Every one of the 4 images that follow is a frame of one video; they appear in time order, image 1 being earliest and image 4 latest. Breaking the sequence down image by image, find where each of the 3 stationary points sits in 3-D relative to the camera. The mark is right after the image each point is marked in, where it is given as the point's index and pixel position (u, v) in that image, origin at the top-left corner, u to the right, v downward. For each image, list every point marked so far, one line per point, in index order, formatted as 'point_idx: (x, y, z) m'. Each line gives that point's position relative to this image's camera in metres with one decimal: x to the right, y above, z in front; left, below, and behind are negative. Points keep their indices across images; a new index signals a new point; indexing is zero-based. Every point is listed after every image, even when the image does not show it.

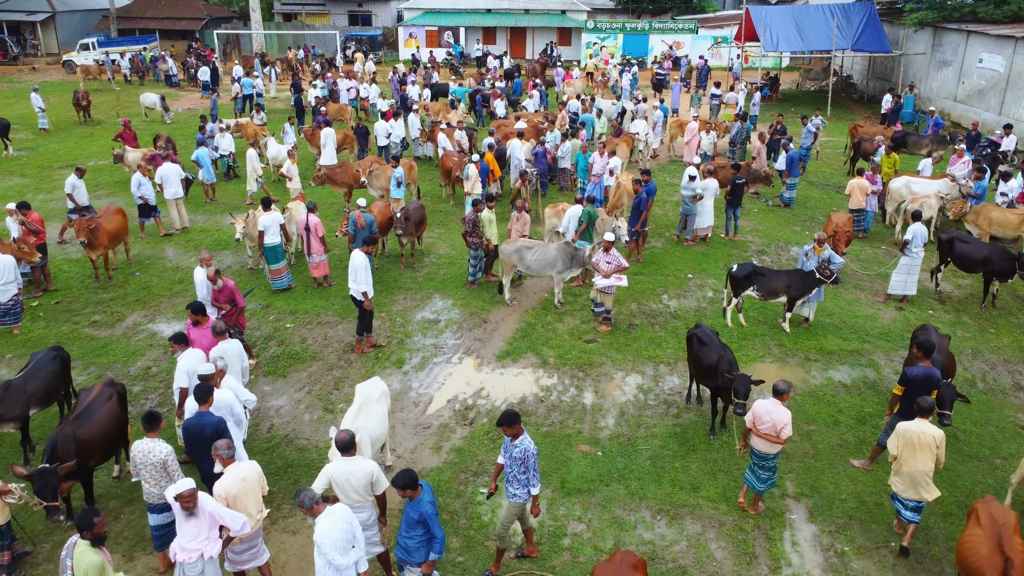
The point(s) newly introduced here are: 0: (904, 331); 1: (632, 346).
0: (+6.2, -0.7, +11.1) m
1: (+1.8, -0.9, +10.5) m
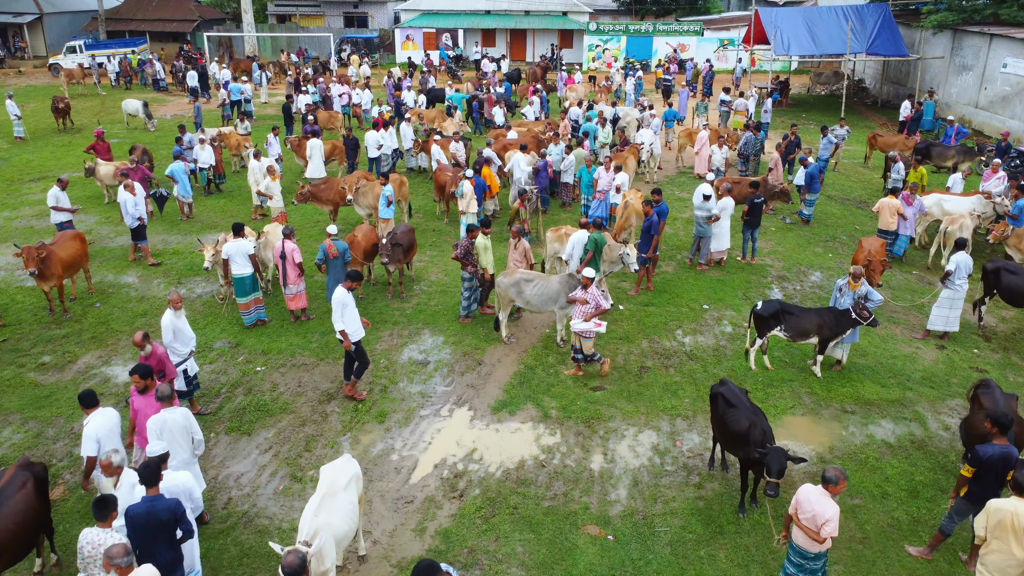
0: (+6.2, -1.2, +9.9) m
1: (+1.8, -1.4, +9.3) m
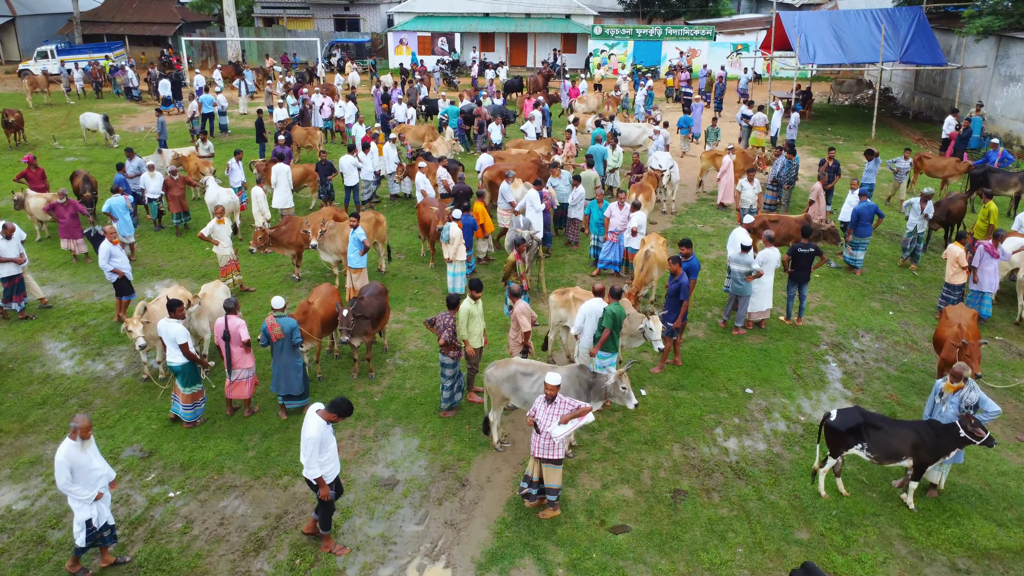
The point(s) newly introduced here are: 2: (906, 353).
0: (+6.1, -2.3, +7.5) m
1: (+1.7, -2.5, +6.9) m
2: (+6.0, -1.0, +10.7) m
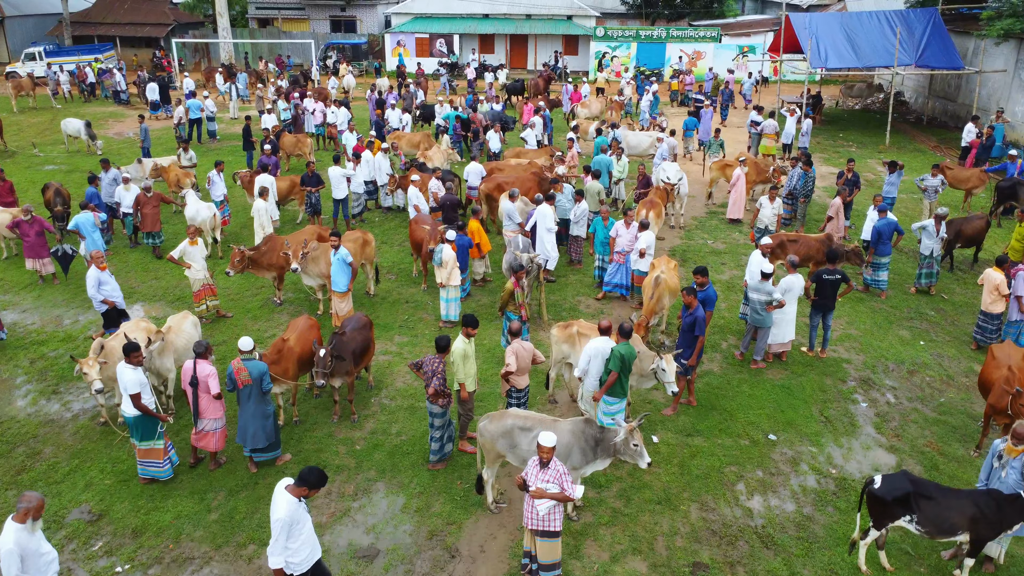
0: (+6.0, -2.7, +6.6) m
1: (+1.6, -2.9, +6.0) m
2: (+5.9, -1.4, +9.7) m
